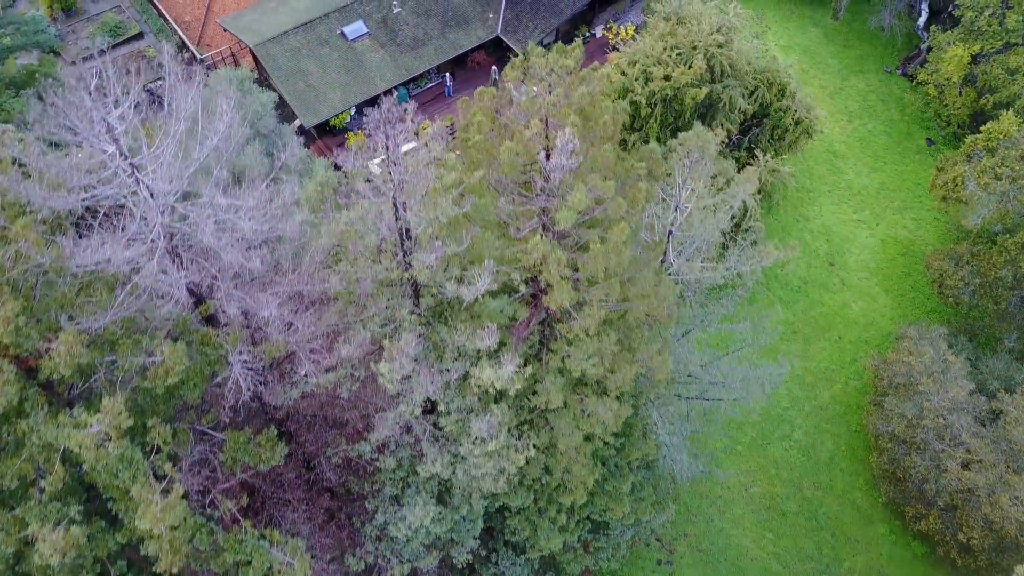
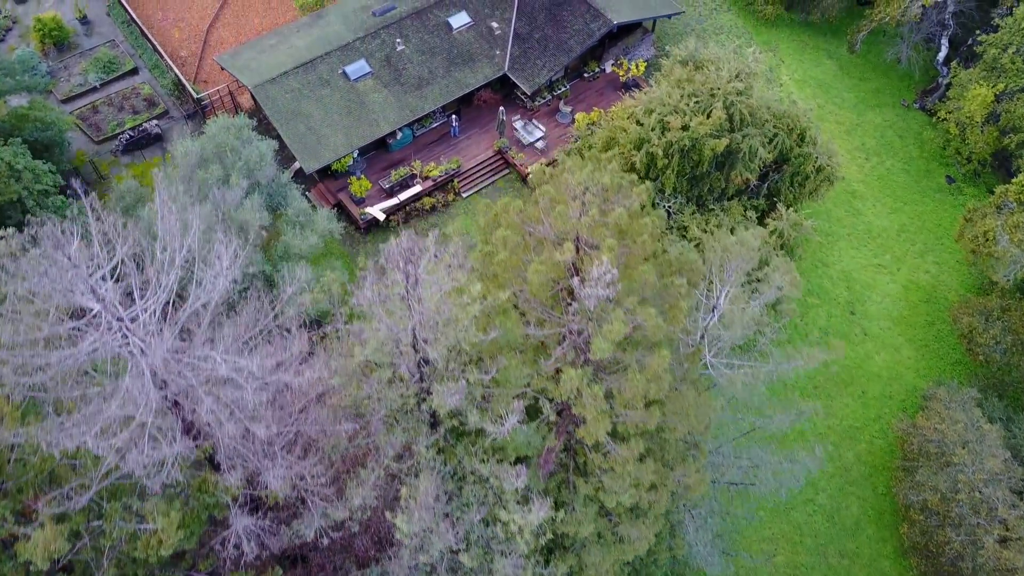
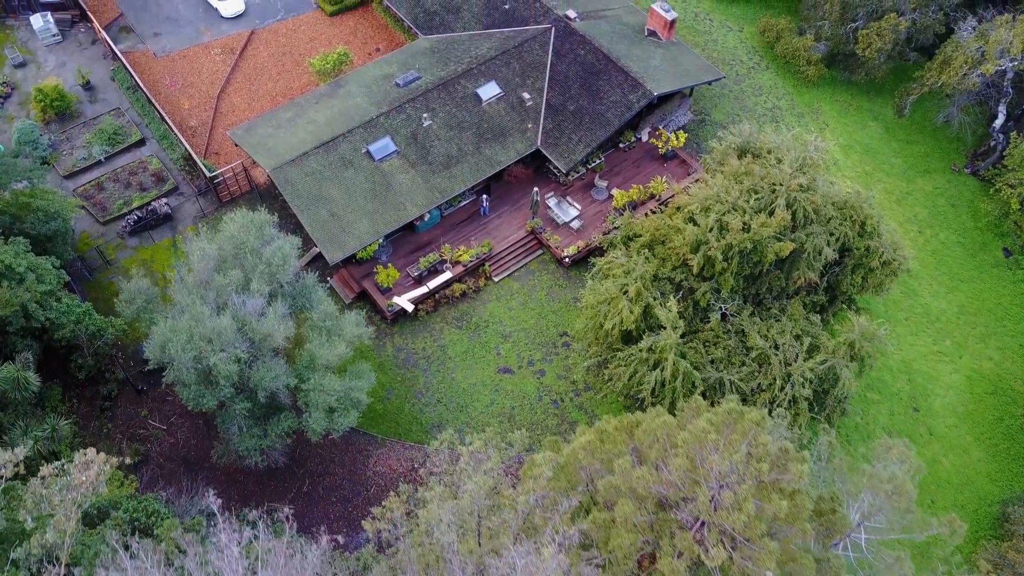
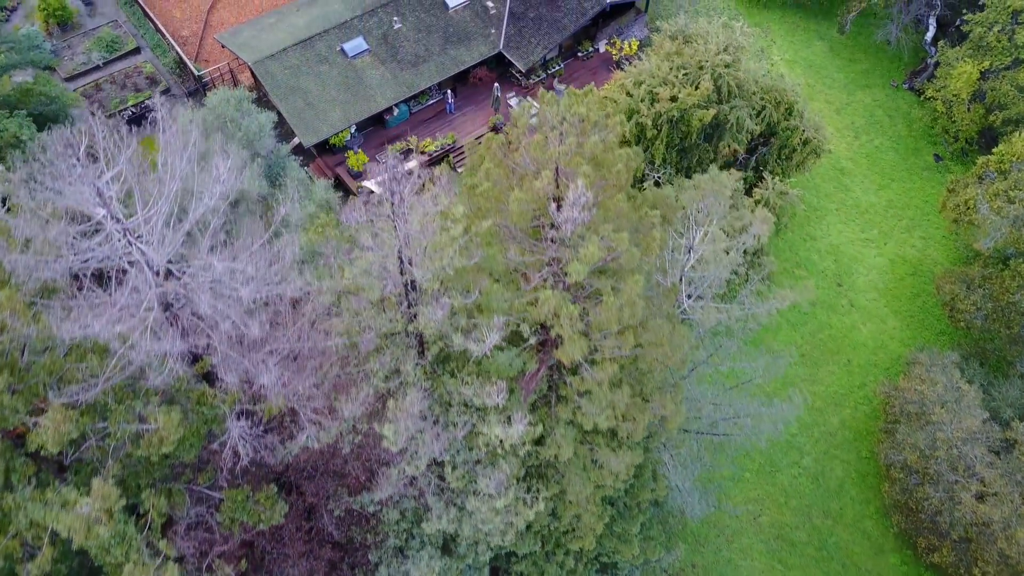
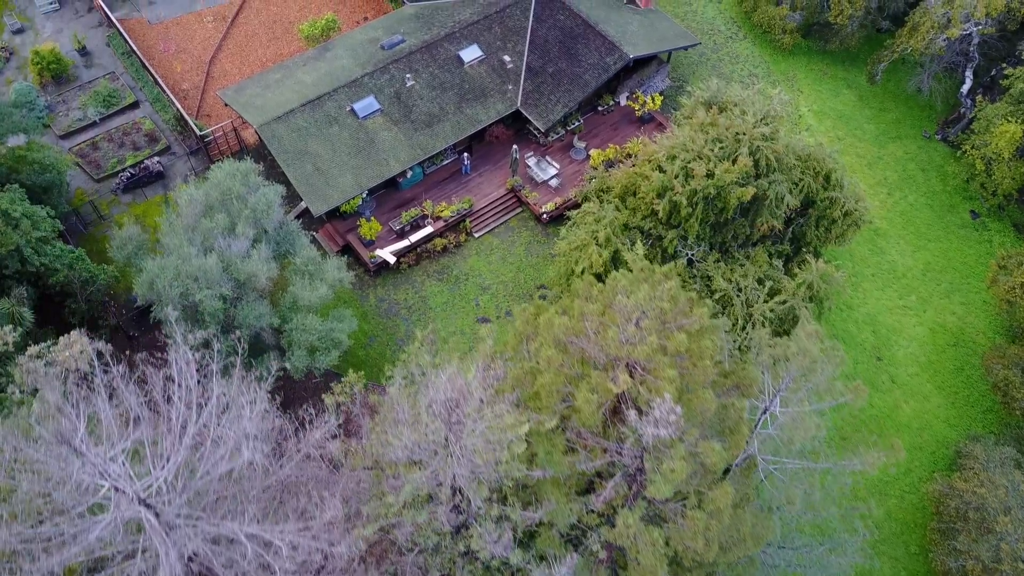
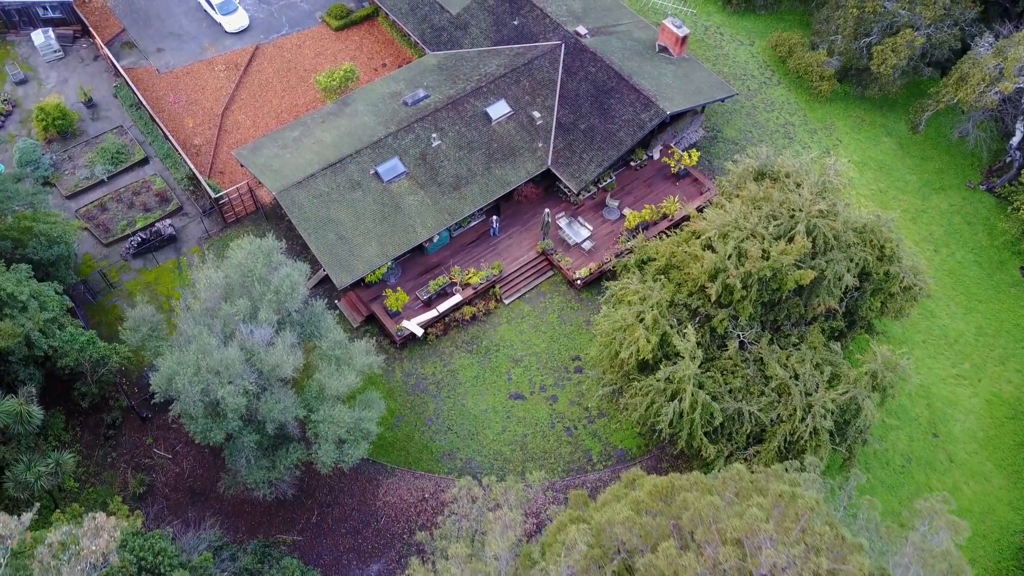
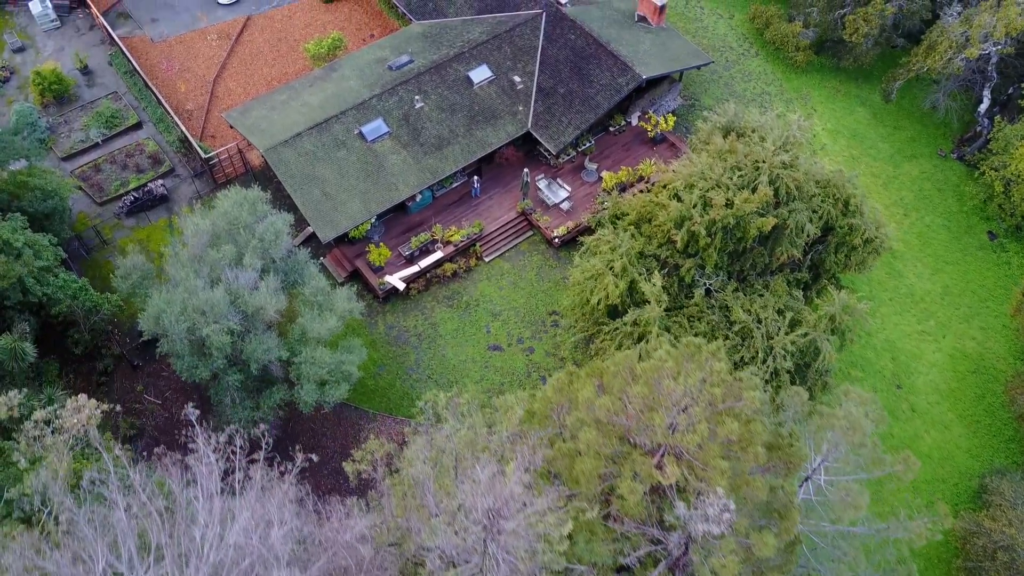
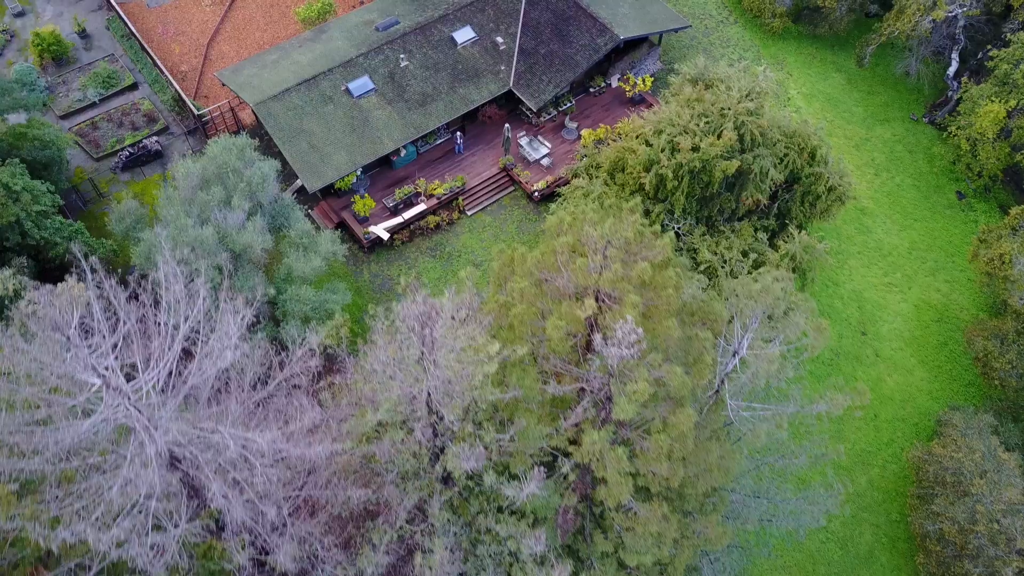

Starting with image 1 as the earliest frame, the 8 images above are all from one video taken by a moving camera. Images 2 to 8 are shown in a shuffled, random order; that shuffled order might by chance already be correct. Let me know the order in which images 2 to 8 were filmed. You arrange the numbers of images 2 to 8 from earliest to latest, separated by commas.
4, 2, 8, 5, 7, 3, 6
